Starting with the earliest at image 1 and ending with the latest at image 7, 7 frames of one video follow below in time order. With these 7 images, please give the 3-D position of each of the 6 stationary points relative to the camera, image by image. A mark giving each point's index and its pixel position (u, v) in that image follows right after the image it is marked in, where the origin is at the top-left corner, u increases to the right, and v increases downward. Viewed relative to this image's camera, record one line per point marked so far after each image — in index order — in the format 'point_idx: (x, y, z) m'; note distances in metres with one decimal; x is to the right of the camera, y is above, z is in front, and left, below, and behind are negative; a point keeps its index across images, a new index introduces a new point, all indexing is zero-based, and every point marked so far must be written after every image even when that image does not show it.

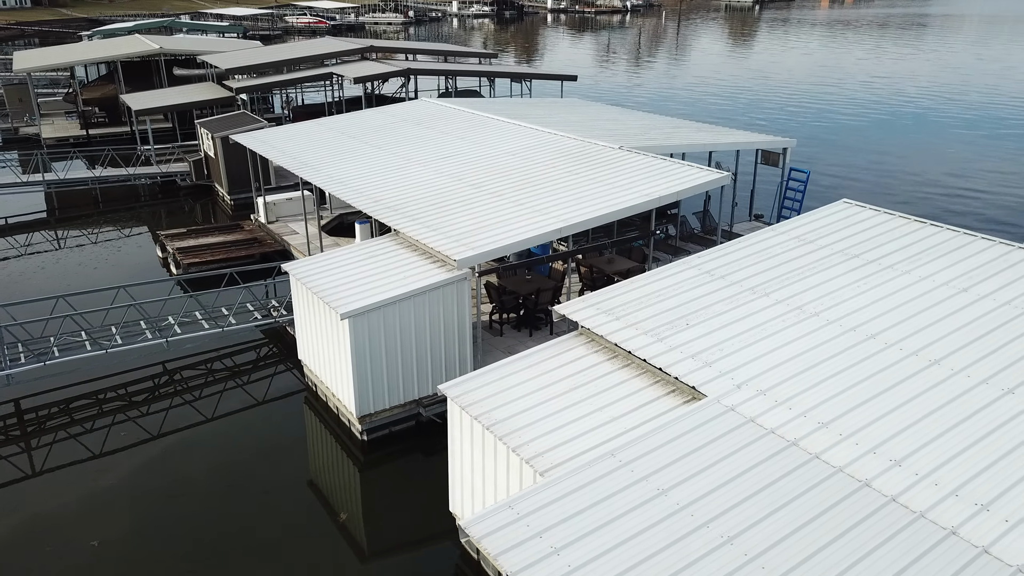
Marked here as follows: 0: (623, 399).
0: (+1.1, -1.1, +7.5) m
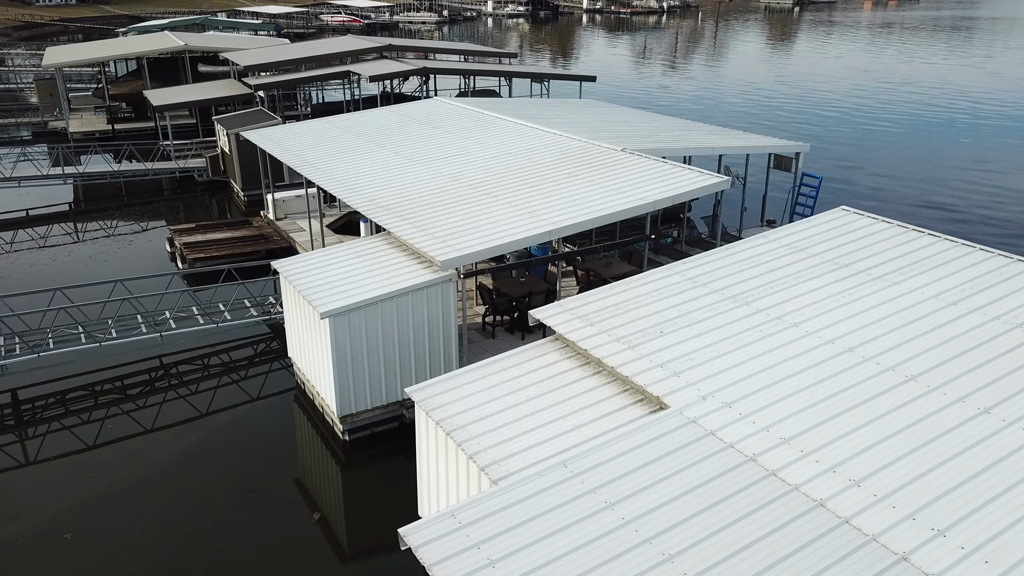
0: (+0.7, -1.2, +7.3) m
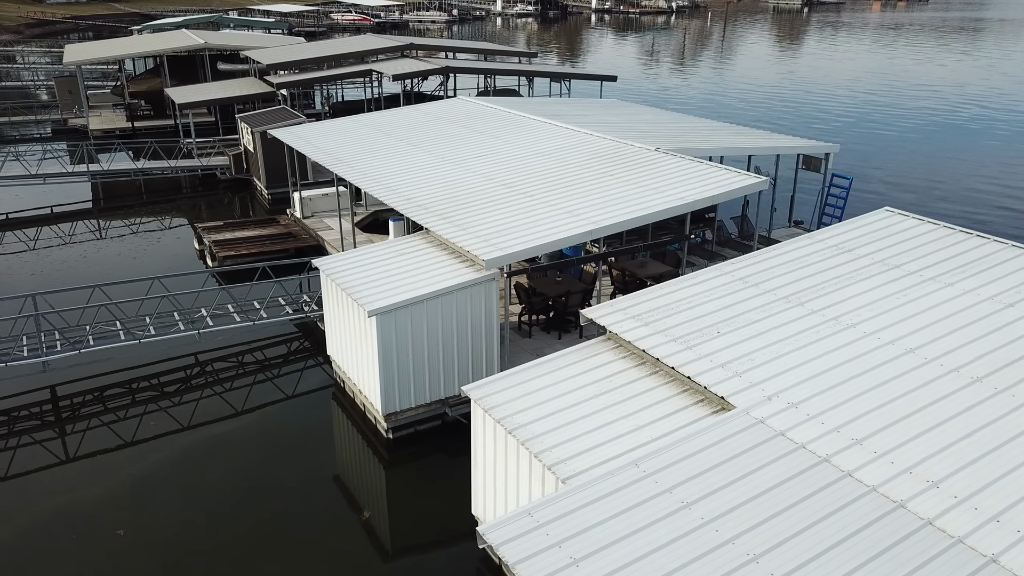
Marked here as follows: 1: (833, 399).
0: (+1.3, -1.2, +7.3) m
1: (+2.9, -1.0, +6.8) m
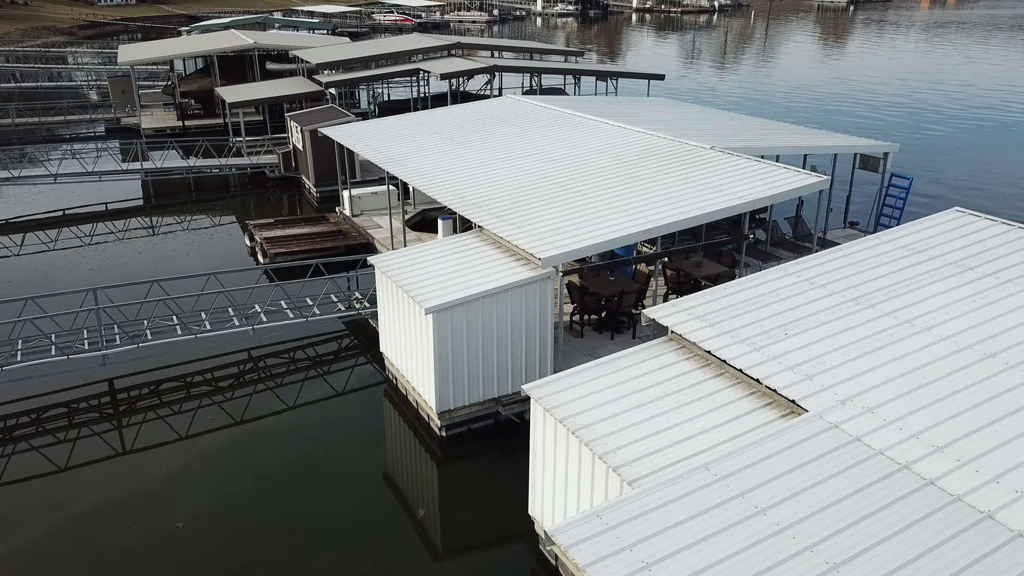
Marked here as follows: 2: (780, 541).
0: (+1.9, -1.2, +7.1) m
1: (+3.5, -1.0, +6.5) m
2: (+1.8, -1.8, +5.2) m
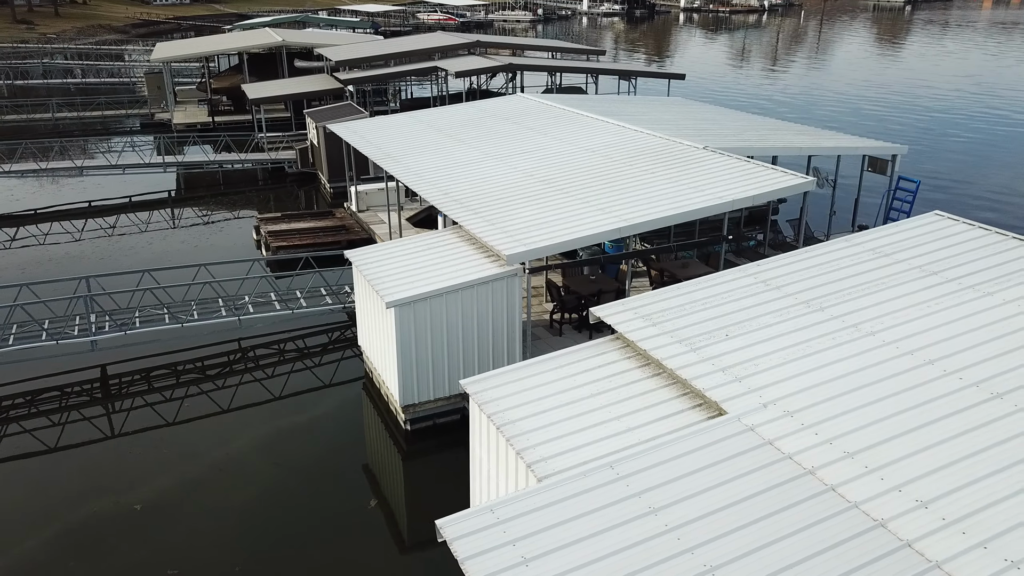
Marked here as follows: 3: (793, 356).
0: (+1.2, -1.1, +7.1) m
1: (+2.7, -1.0, +6.4) m
2: (+1.0, -1.7, +5.2) m
3: (+2.7, -0.6, +7.3) m
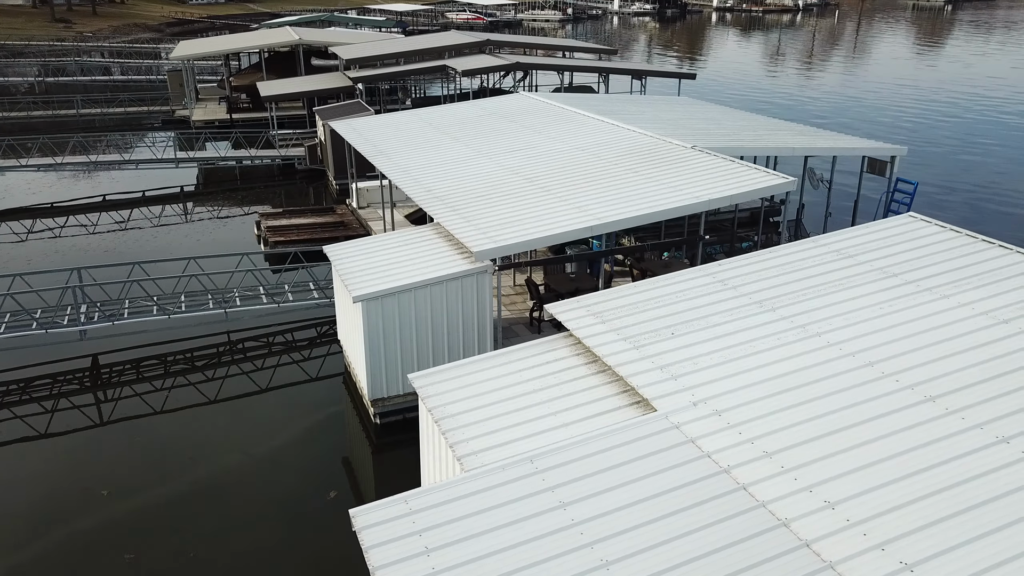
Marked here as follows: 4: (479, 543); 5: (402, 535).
0: (+0.6, -1.1, +7.1) m
1: (+2.1, -1.0, +6.4) m
2: (+0.4, -1.7, +5.2) m
3: (+2.1, -0.6, +7.2) m
4: (-0.2, -1.8, +5.2) m
5: (-0.8, -1.8, +5.4) m
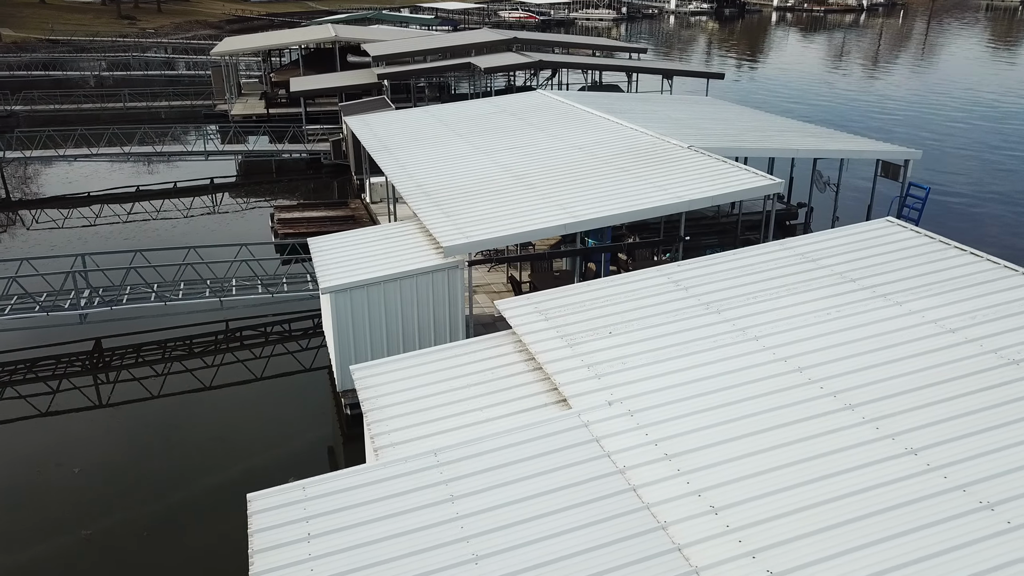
0: (-0.1, -1.1, +7.1) m
1: (+1.4, -1.0, +6.3) m
2: (-0.5, -1.7, +5.2) m
3: (+1.5, -0.6, +7.2) m
4: (-1.1, -1.7, +5.3) m
5: (-1.6, -1.7, +5.5) m
